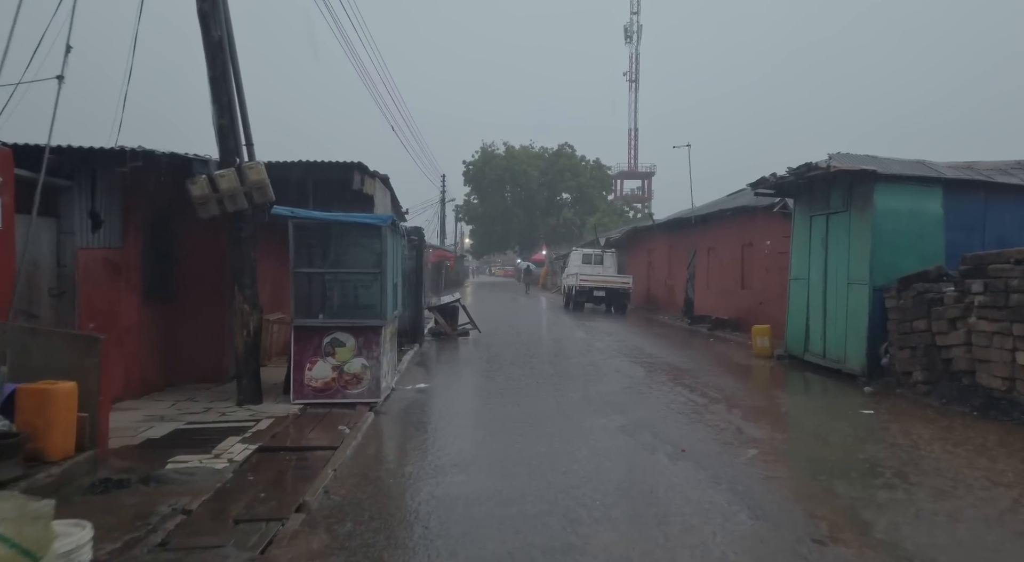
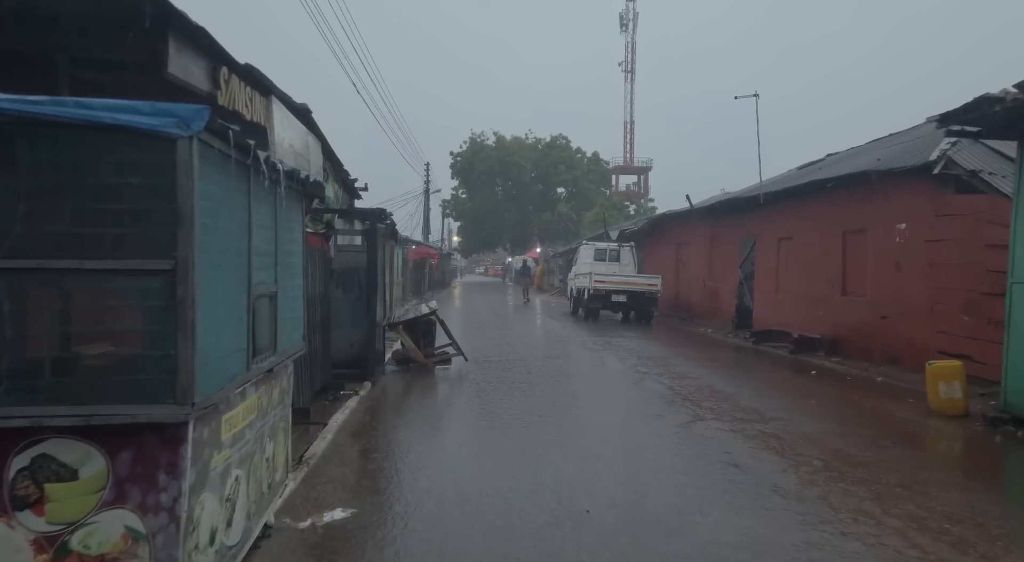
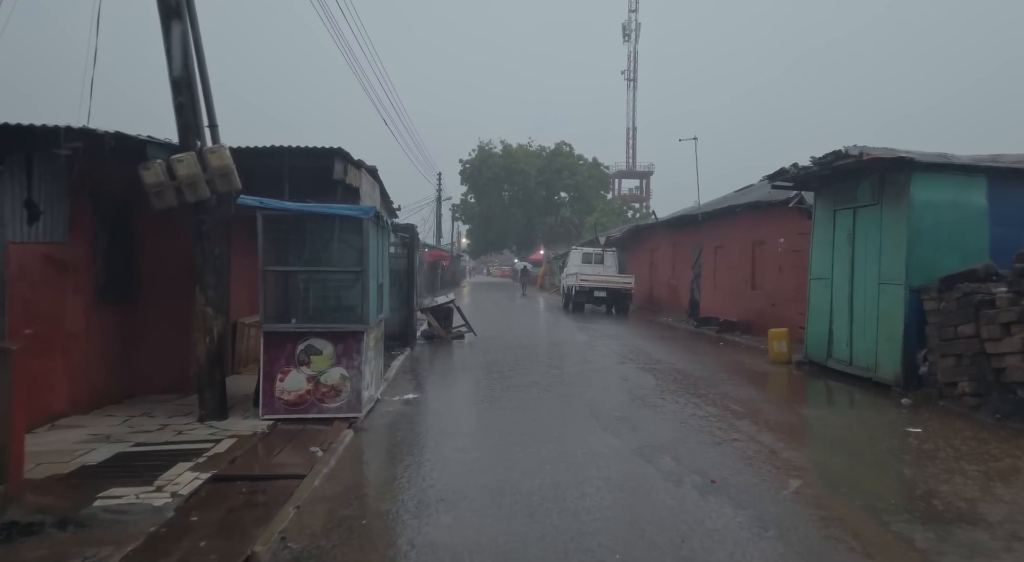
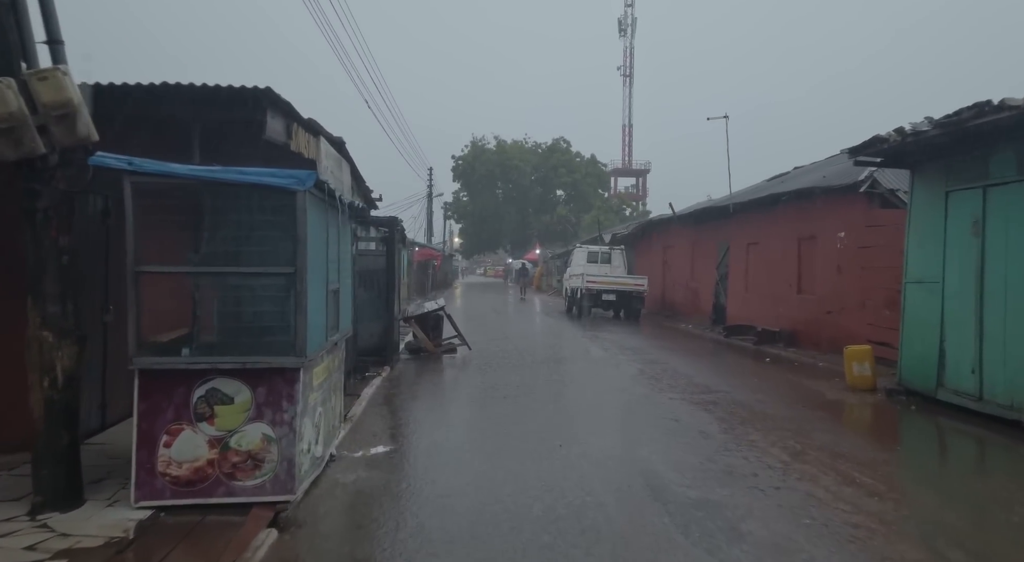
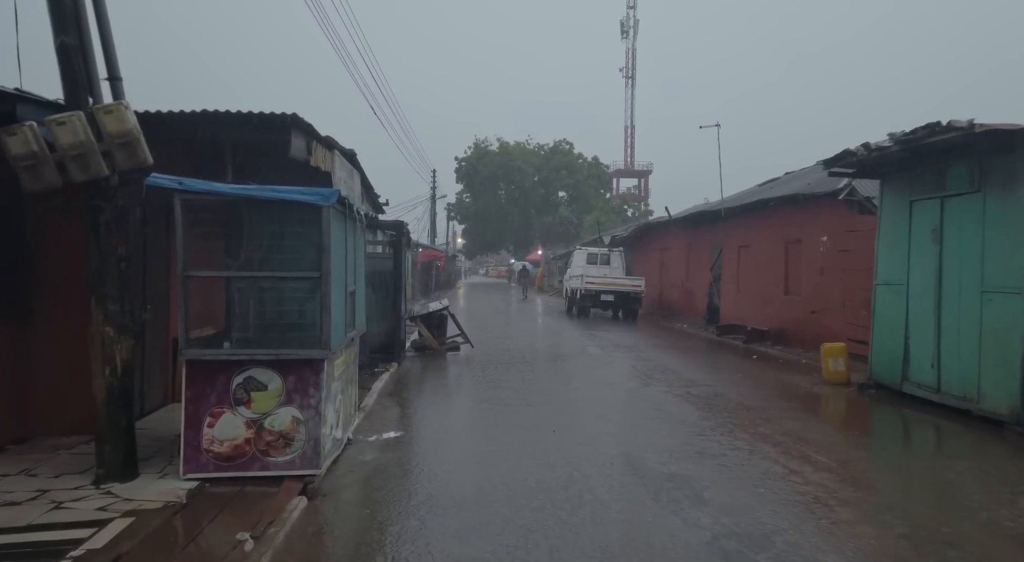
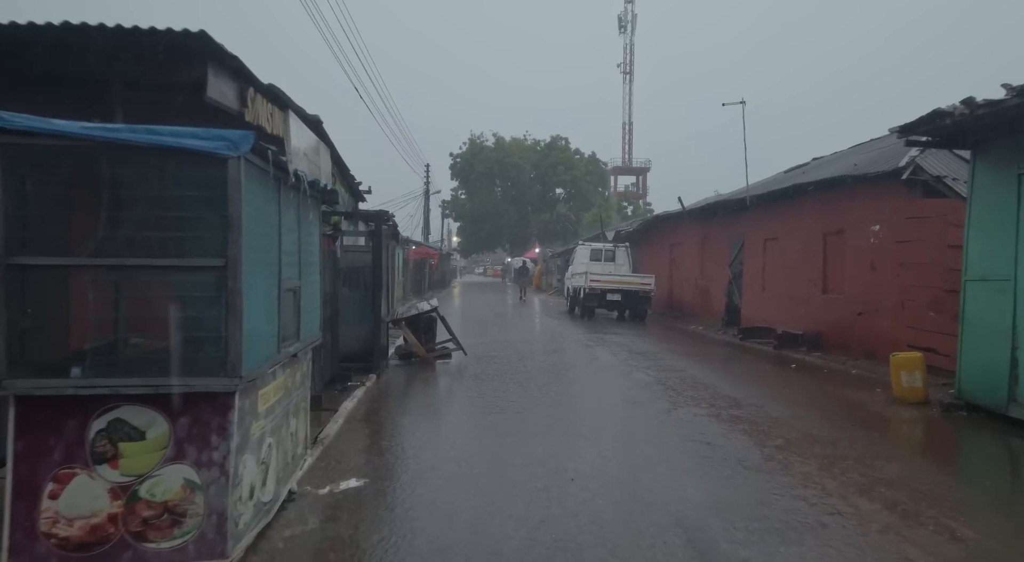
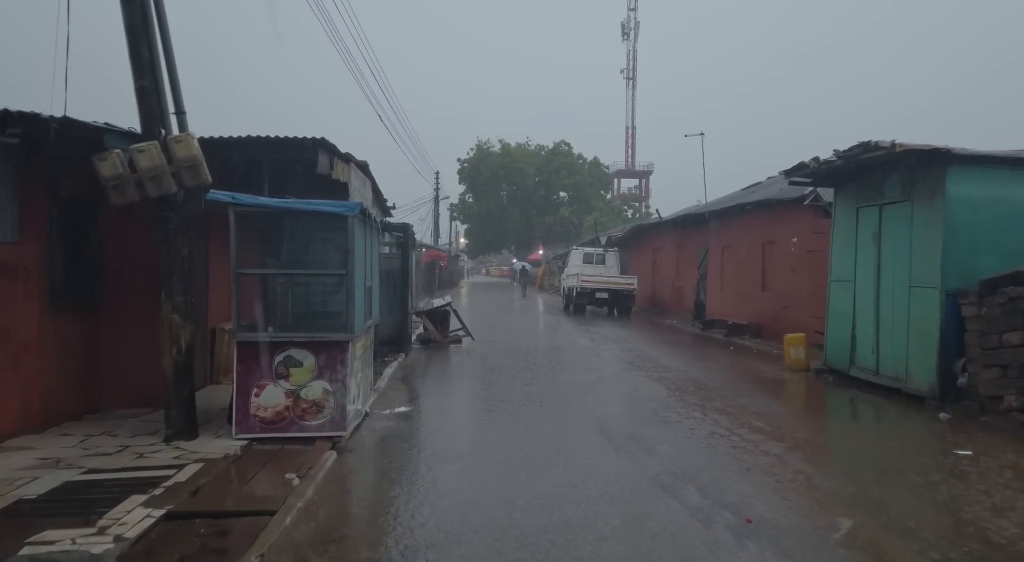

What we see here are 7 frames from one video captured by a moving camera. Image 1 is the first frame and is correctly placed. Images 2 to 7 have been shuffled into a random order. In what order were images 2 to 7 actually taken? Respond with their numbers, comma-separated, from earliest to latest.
3, 7, 5, 4, 6, 2
